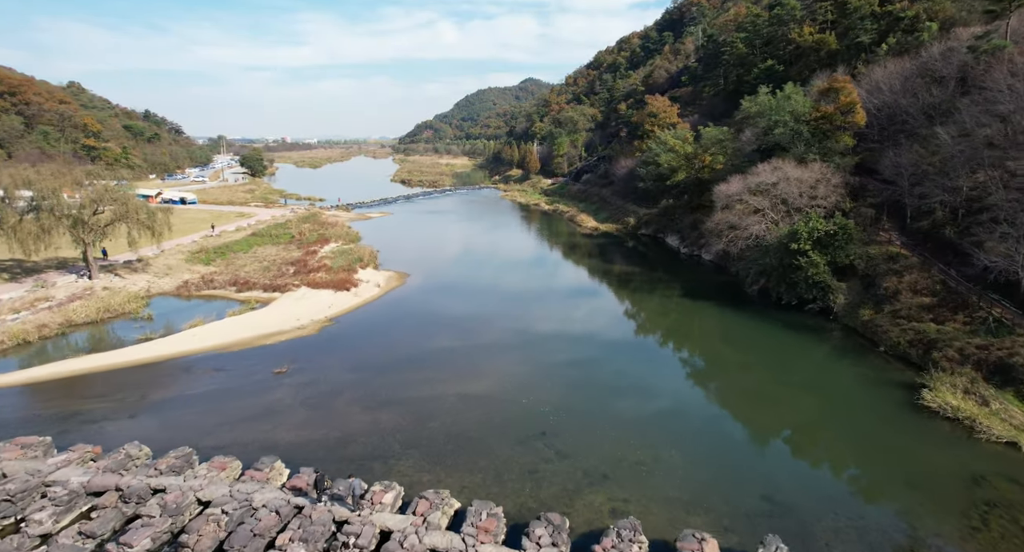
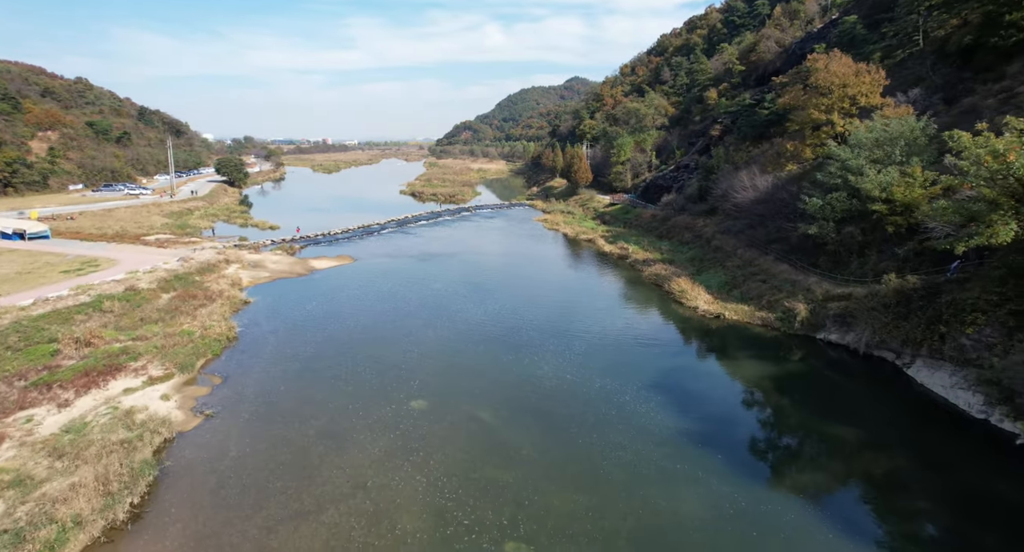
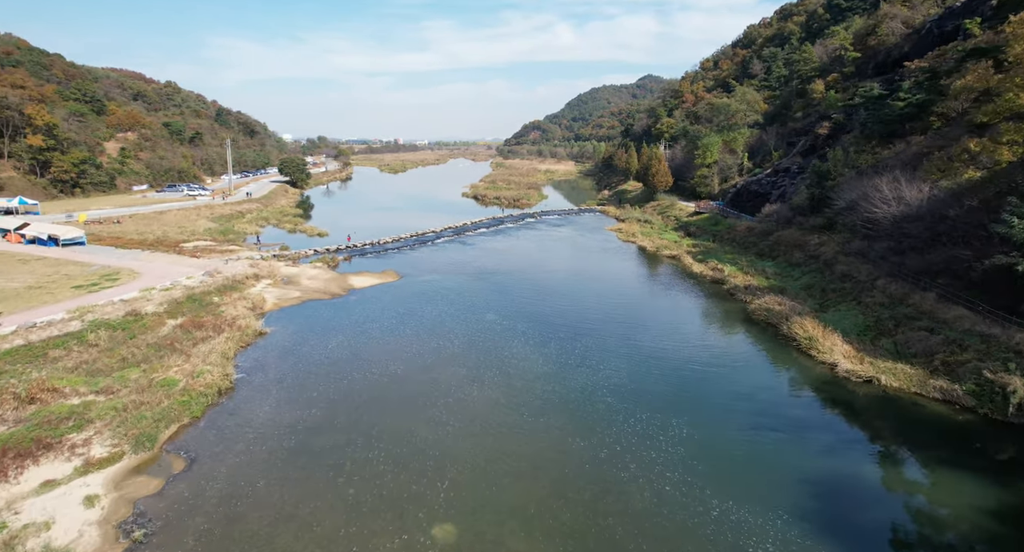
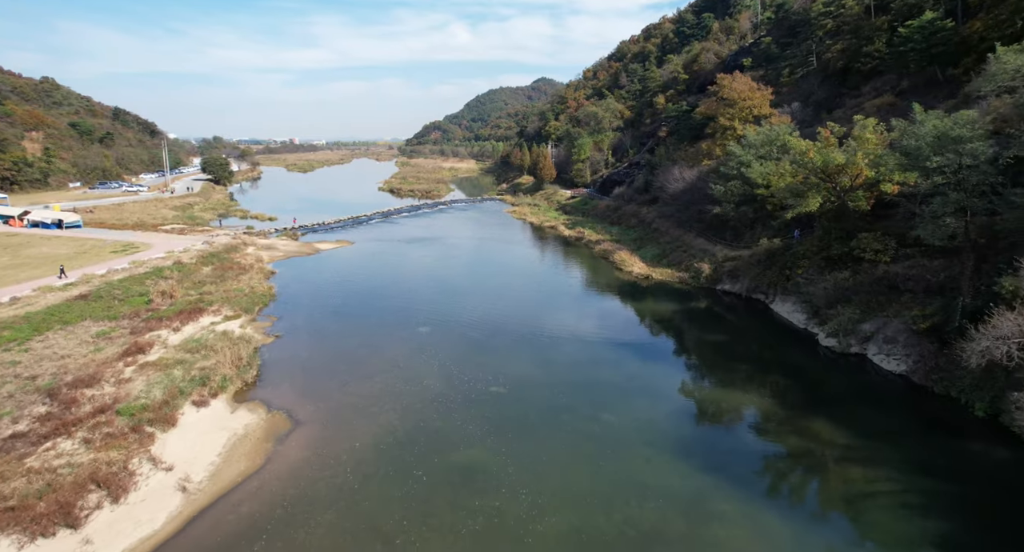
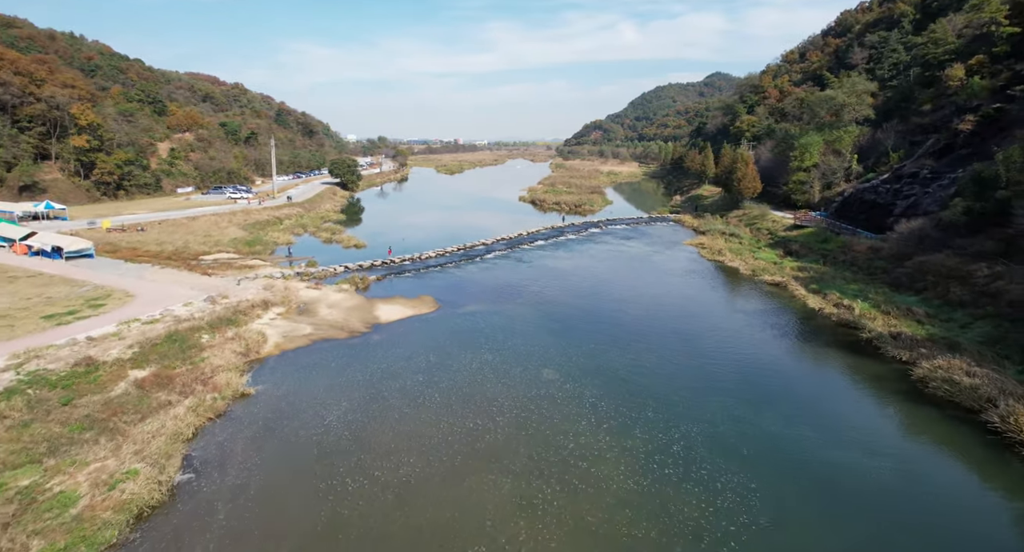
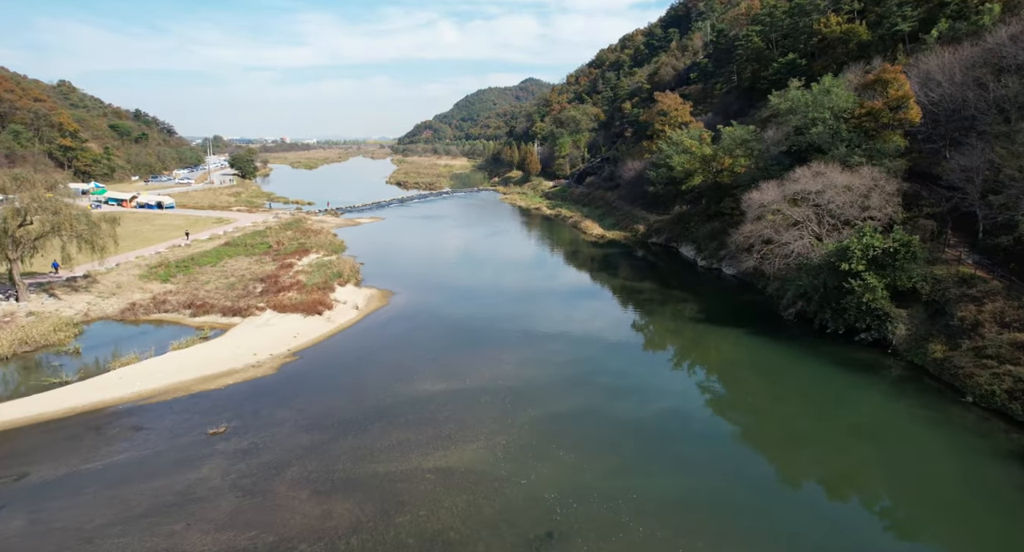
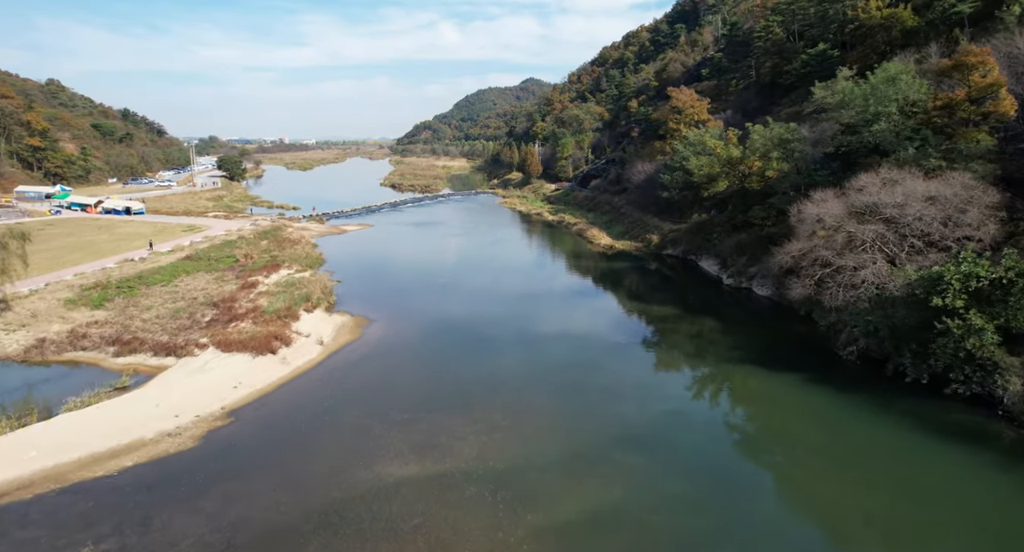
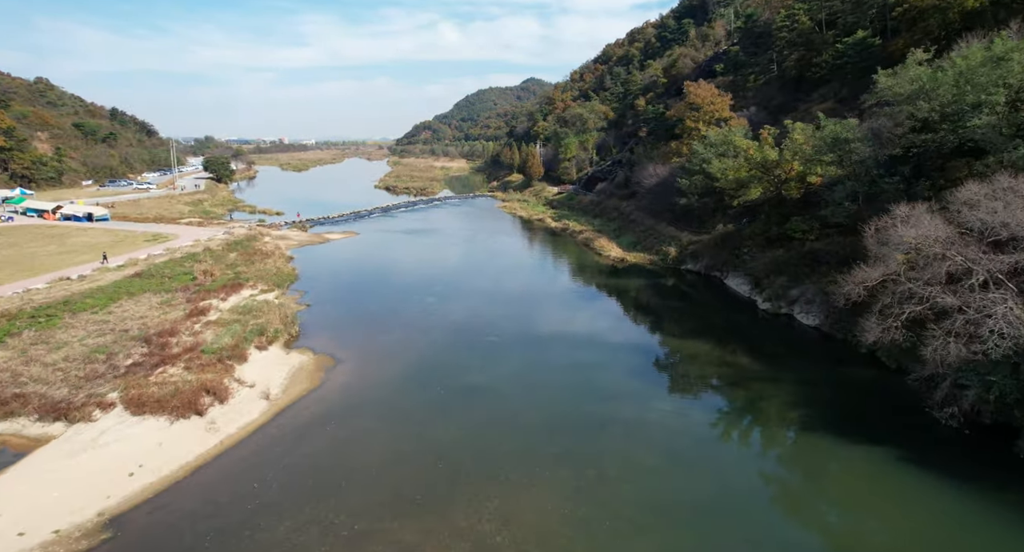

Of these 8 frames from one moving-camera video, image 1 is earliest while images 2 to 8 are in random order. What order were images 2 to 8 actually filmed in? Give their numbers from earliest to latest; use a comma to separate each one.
6, 7, 8, 4, 2, 3, 5
